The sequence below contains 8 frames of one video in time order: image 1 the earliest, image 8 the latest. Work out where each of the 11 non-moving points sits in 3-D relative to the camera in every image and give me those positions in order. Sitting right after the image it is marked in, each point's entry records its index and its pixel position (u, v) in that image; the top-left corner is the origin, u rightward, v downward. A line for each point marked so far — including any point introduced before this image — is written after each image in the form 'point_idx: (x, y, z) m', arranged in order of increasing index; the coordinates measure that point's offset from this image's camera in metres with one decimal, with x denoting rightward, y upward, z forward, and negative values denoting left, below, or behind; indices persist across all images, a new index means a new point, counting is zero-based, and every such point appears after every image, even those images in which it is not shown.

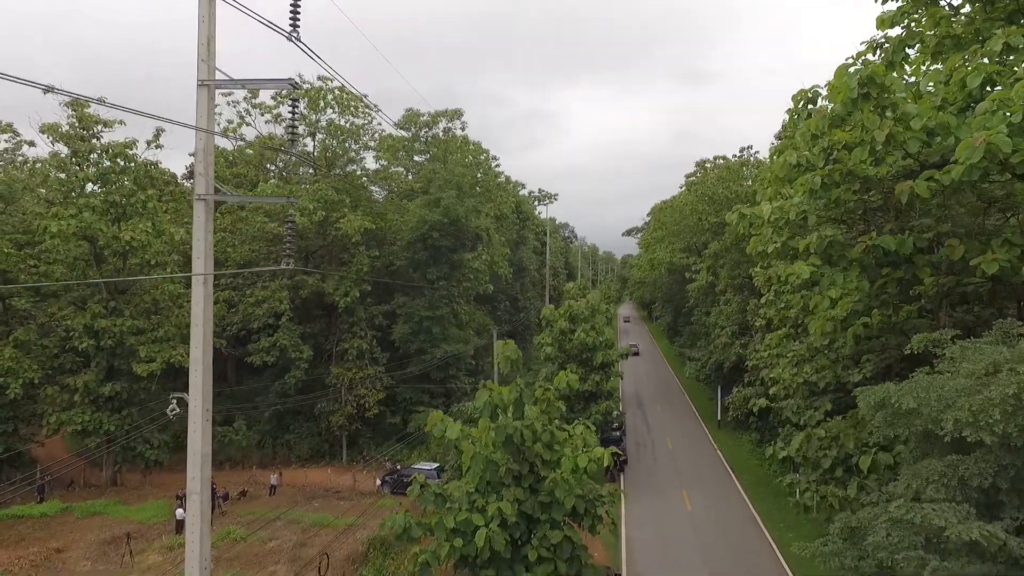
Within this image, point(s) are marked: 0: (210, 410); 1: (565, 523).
0: (-4.0, -1.6, +8.1) m
1: (+0.9, -3.9, +10.2) m
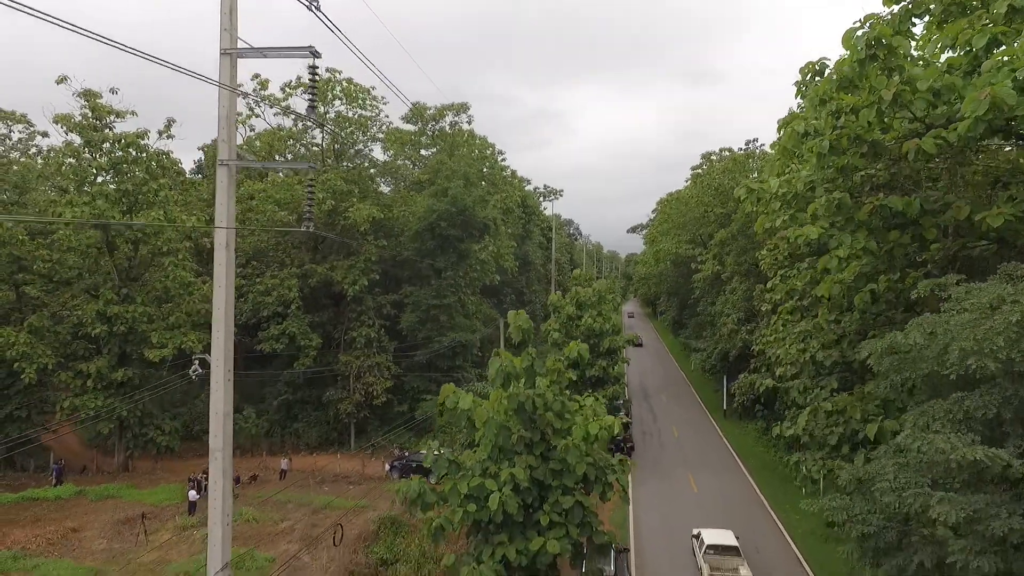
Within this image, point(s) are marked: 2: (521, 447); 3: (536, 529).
0: (-3.8, -1.1, +8.4) m
1: (+1.1, -3.4, +10.4) m
2: (+0.2, -2.7, +10.4) m
3: (+0.4, -4.0, +10.3) m
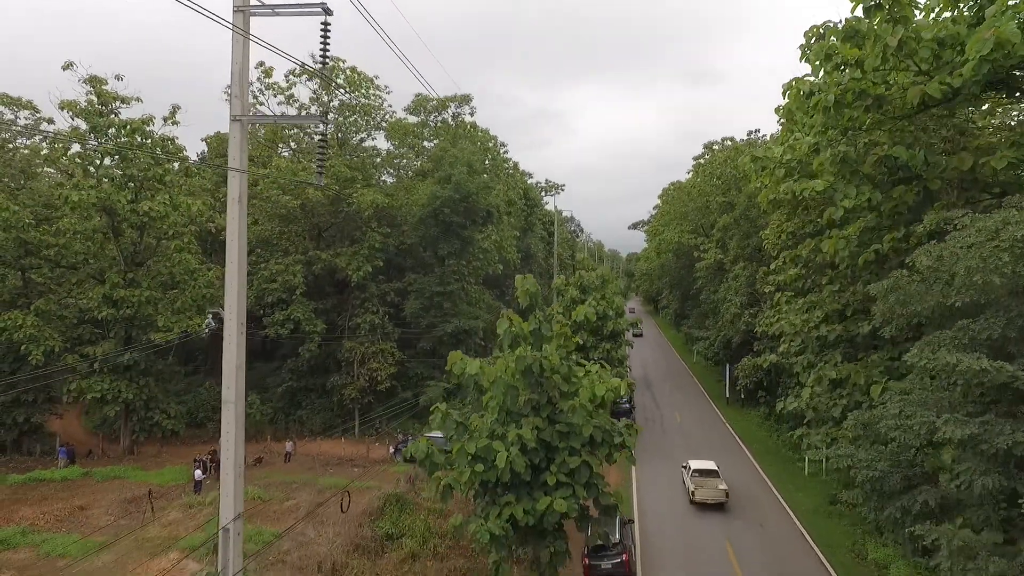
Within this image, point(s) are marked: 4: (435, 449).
0: (-3.7, -0.5, +8.5) m
1: (+1.2, -2.7, +10.5) m
2: (+0.3, -2.1, +10.5) m
3: (+0.5, -3.4, +10.4) m
4: (-1.3, -2.7, +10.4) m
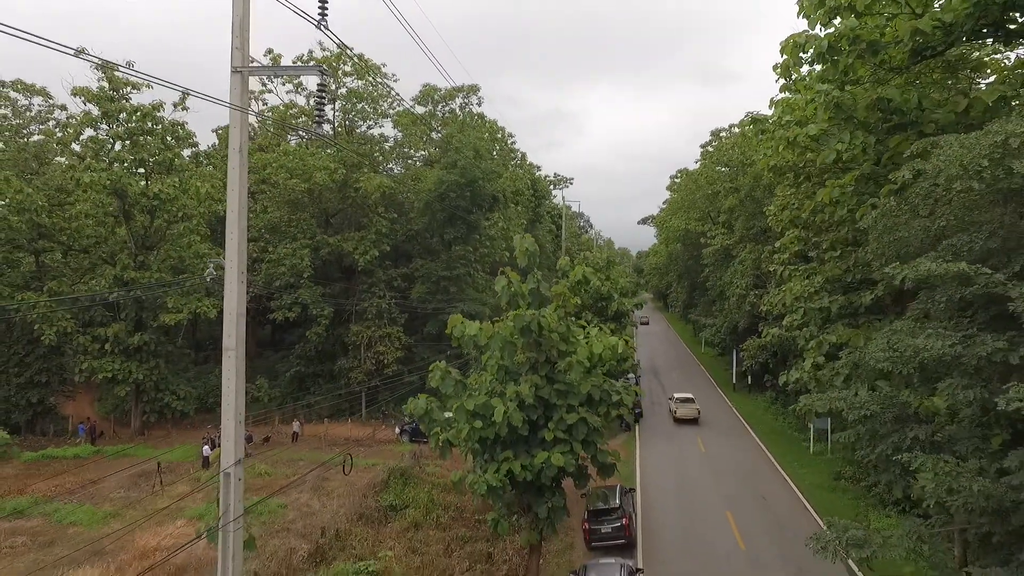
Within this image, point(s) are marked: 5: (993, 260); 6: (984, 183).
0: (-3.7, +0.2, +8.6) m
1: (+1.2, -2.0, +10.5) m
2: (+0.2, -1.4, +10.6) m
3: (+0.5, -2.7, +10.5) m
4: (-1.3, -2.0, +10.6) m
5: (+4.0, +0.2, +5.1) m
6: (+3.7, +0.8, +4.8) m
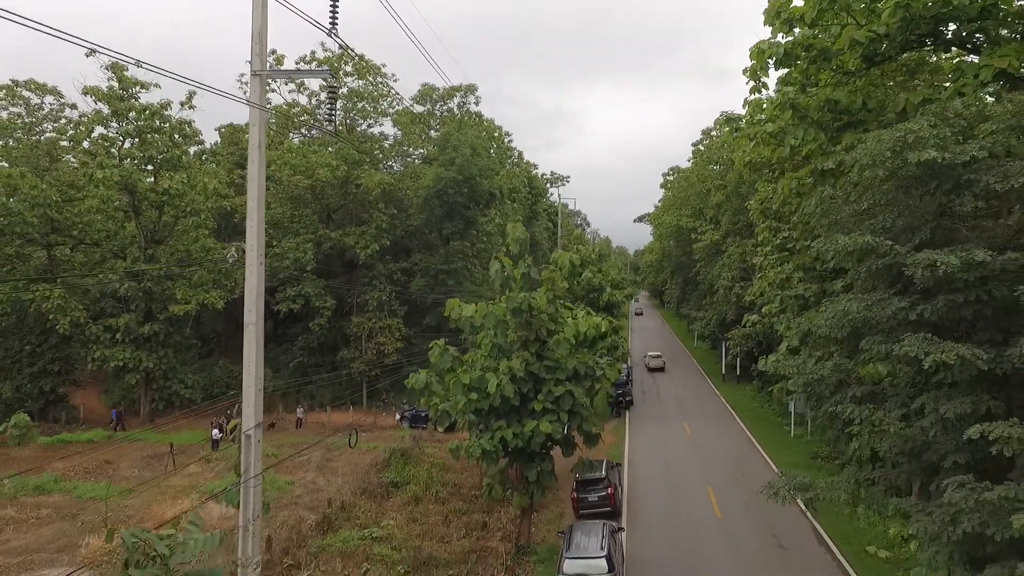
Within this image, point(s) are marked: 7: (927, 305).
0: (-3.9, +0.5, +9.6) m
1: (+1.0, -1.7, +11.5) m
2: (+0.1, -1.1, +11.6) m
3: (+0.4, -2.4, +11.5) m
4: (-1.5, -1.7, +11.5) m
5: (+3.9, +0.5, +6.1) m
6: (+3.5, +1.1, +5.8) m
7: (+3.9, -0.1, +5.7) m
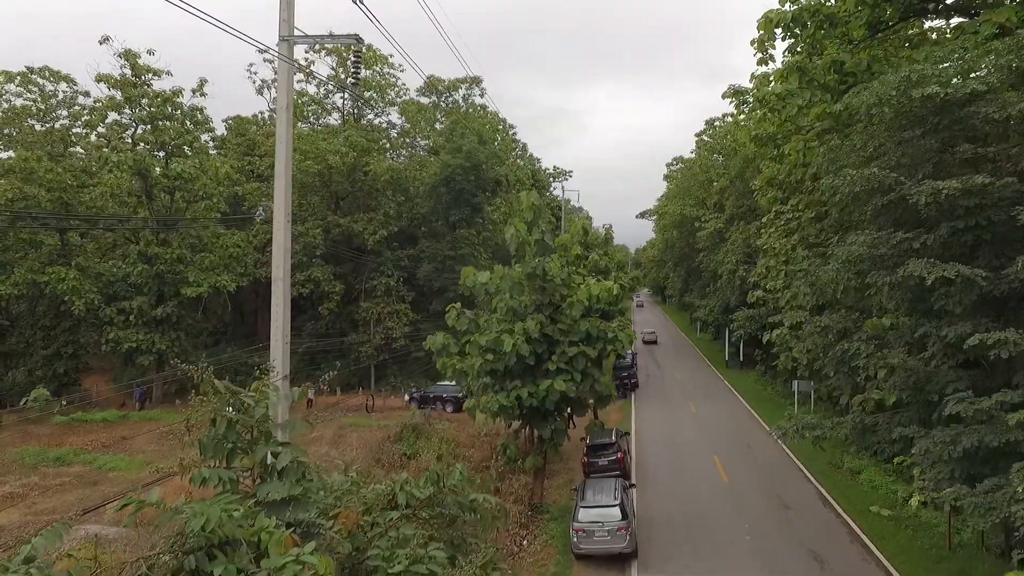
0: (-3.6, +1.2, +10.0) m
1: (+1.3, -1.1, +11.9) m
2: (+0.4, -0.4, +12.0) m
3: (+0.6, -1.7, +11.9) m
4: (-1.2, -1.0, +11.9) m
5: (+4.1, +1.2, +6.4) m
6: (+3.8, +1.8, +6.1) m
7: (+4.1, +0.5, +6.1) m
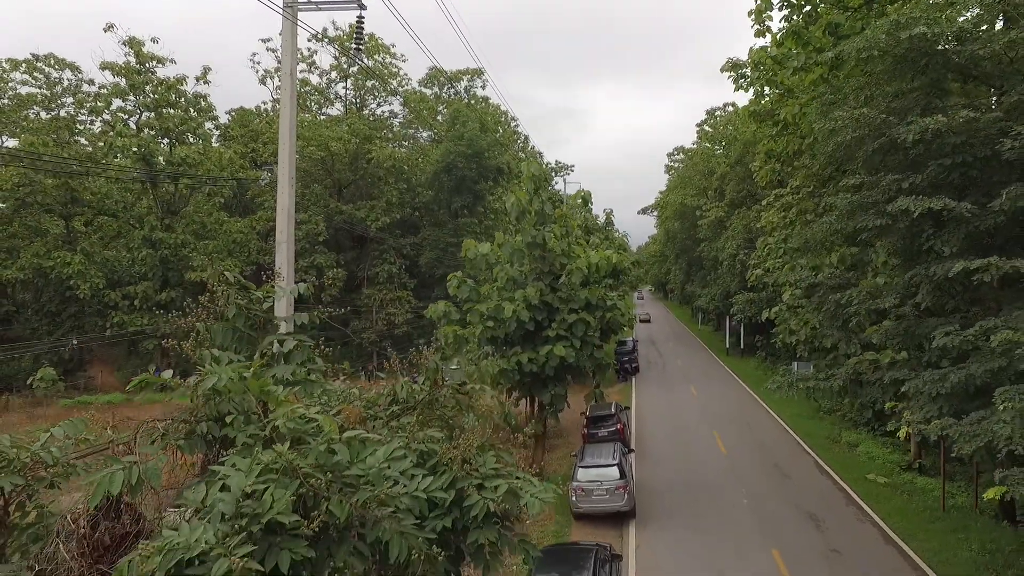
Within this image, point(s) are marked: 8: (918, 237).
0: (-3.6, +1.8, +10.2) m
1: (+1.3, -0.4, +12.0) m
2: (+0.4, +0.2, +12.2) m
3: (+0.6, -1.1, +12.0) m
4: (-1.2, -0.4, +12.1) m
5: (+4.1, +1.8, +6.6) m
6: (+3.8, +2.4, +6.3) m
7: (+4.1, +1.1, +6.2) m
8: (+4.3, +0.5, +6.5) m
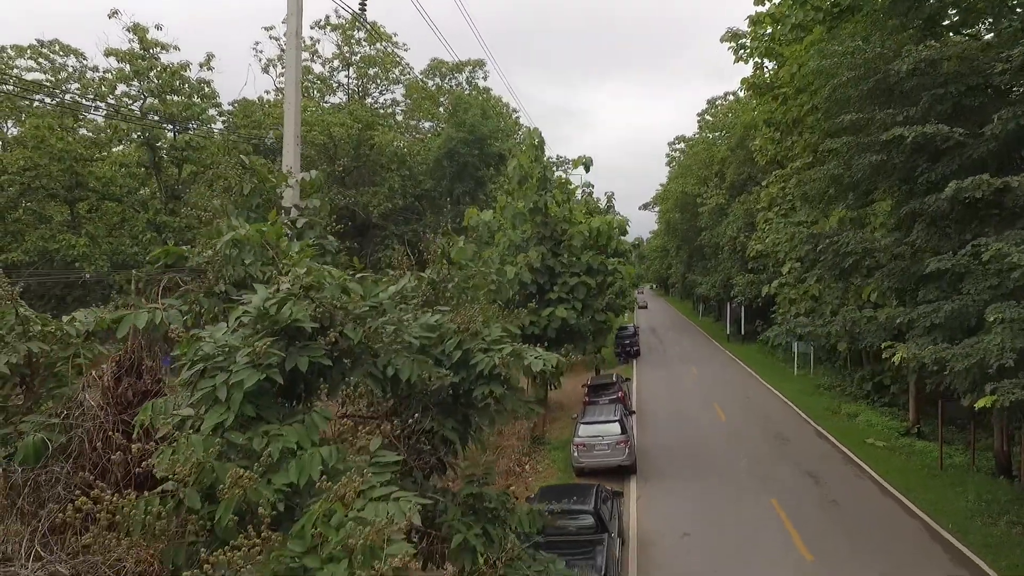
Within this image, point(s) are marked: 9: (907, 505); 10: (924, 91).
0: (-3.6, +2.5, +10.3) m
1: (+1.4, +0.3, +12.2) m
2: (+0.4, +0.9, +12.3) m
3: (+0.7, -0.4, +12.2) m
4: (-1.1, +0.3, +12.2) m
5: (+4.2, +2.5, +6.7) m
6: (+3.8, +3.1, +6.4) m
7: (+4.2, +1.9, +6.4) m
8: (+4.3, +1.3, +6.6) m
9: (+6.2, -3.4, +9.6) m
10: (+4.2, +2.0, +6.3) m
